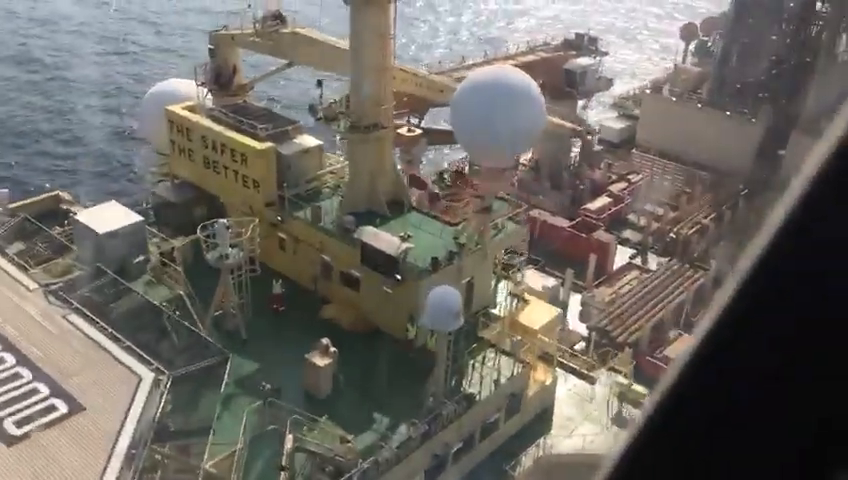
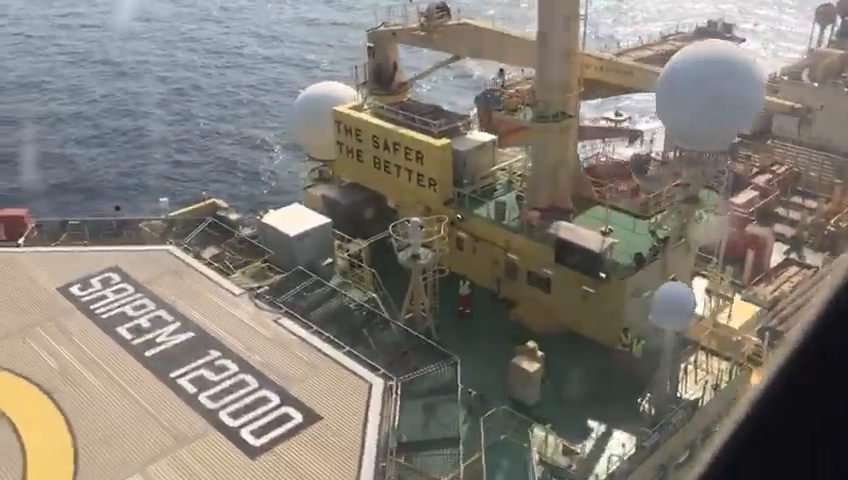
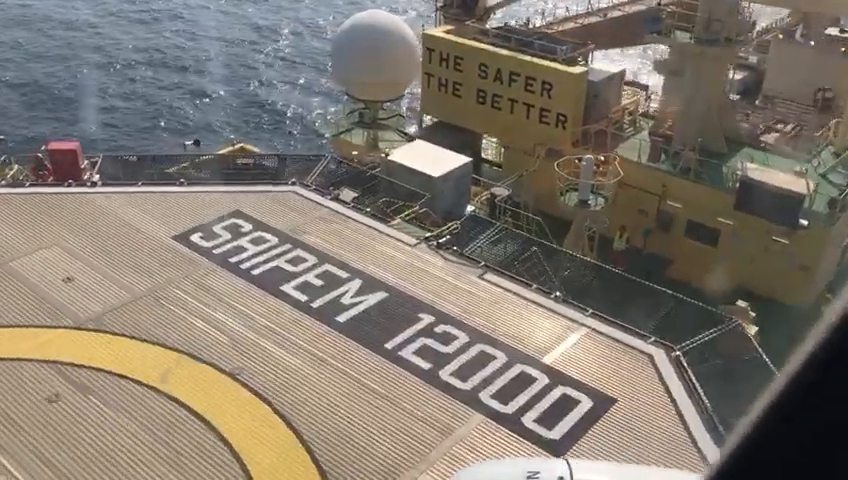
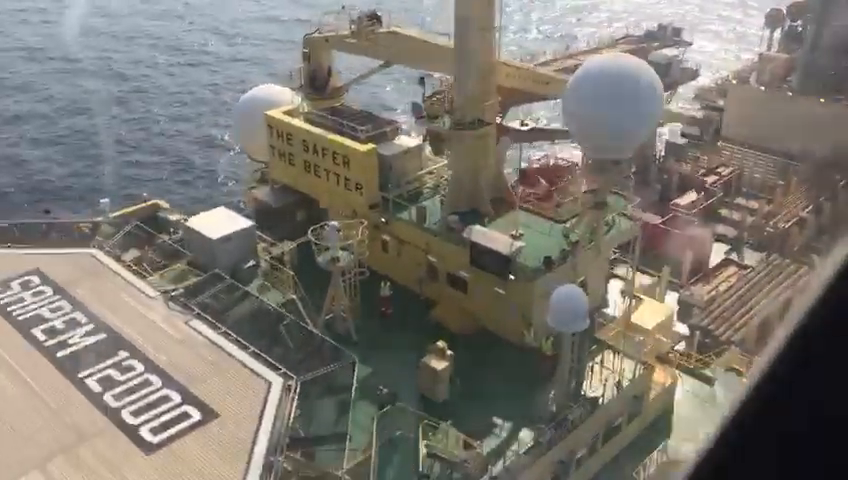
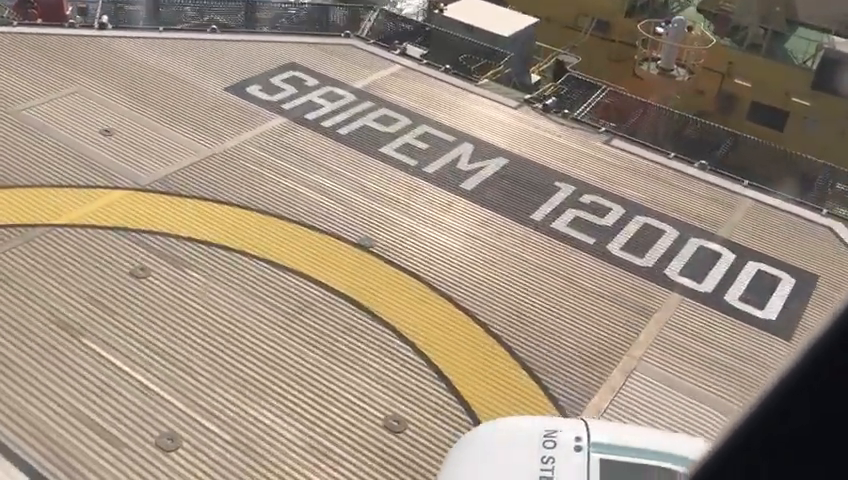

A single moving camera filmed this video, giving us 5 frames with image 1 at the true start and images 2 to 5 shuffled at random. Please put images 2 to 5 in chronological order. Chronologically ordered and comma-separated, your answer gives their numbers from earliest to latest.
4, 2, 3, 5
